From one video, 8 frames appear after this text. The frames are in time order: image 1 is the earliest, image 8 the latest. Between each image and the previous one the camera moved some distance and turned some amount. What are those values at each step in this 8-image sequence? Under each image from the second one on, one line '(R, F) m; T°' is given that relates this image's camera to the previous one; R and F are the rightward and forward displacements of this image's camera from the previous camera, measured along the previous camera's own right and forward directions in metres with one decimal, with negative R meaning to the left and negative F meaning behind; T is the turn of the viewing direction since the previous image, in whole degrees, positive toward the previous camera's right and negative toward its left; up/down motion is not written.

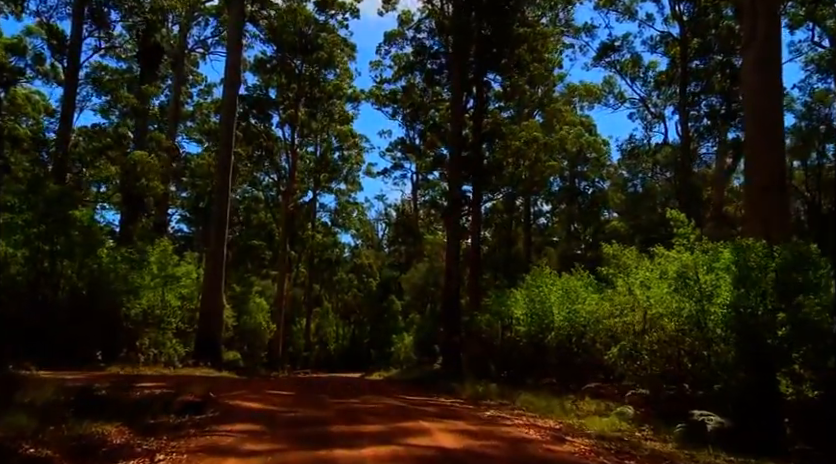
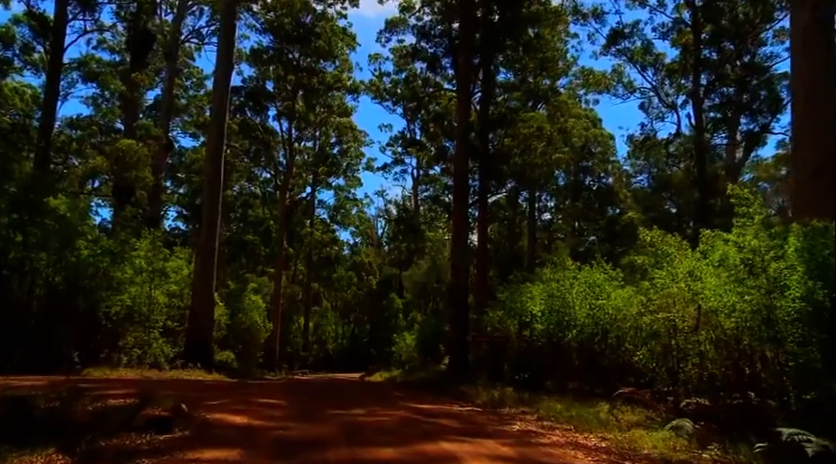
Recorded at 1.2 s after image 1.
(-0.2, +1.4) m; 0°
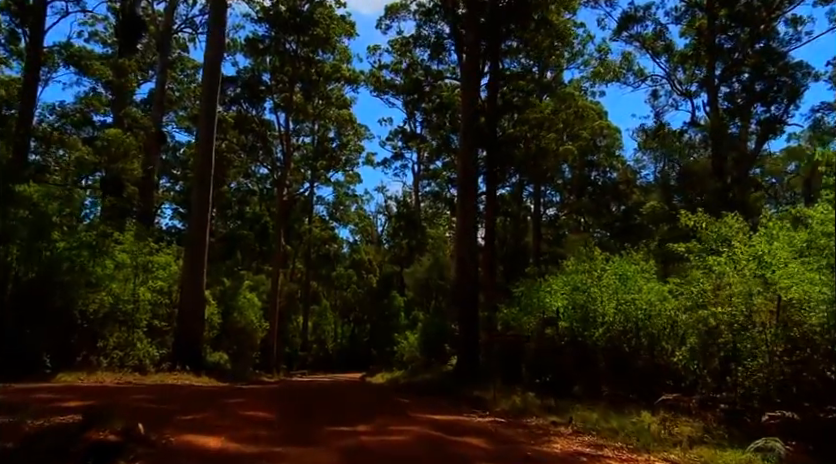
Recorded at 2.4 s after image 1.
(-0.2, +1.5) m; 0°
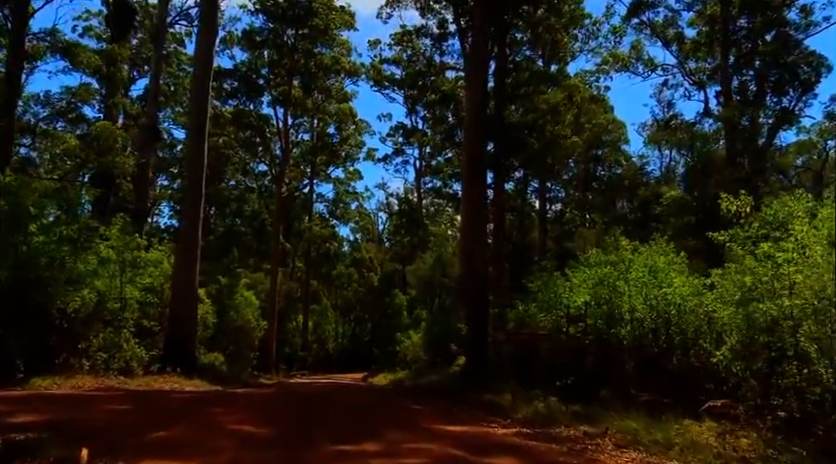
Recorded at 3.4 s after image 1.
(-0.1, +1.2) m; 0°
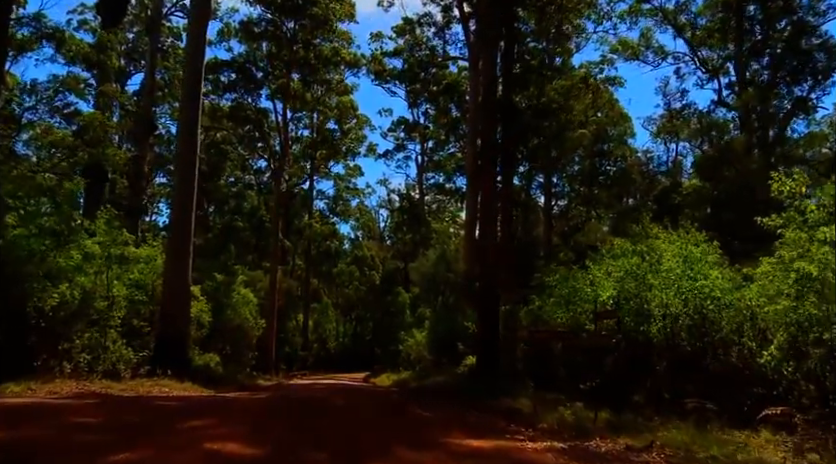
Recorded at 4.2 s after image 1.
(-0.1, +1.1) m; 0°
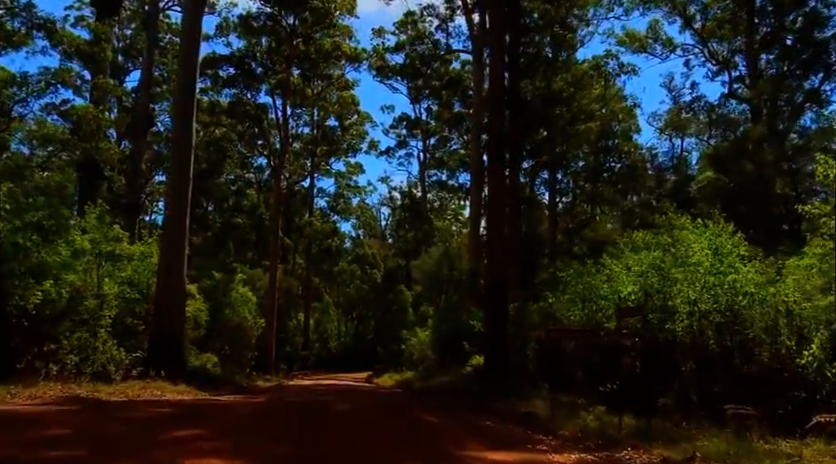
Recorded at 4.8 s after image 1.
(-0.1, +0.7) m; 0°
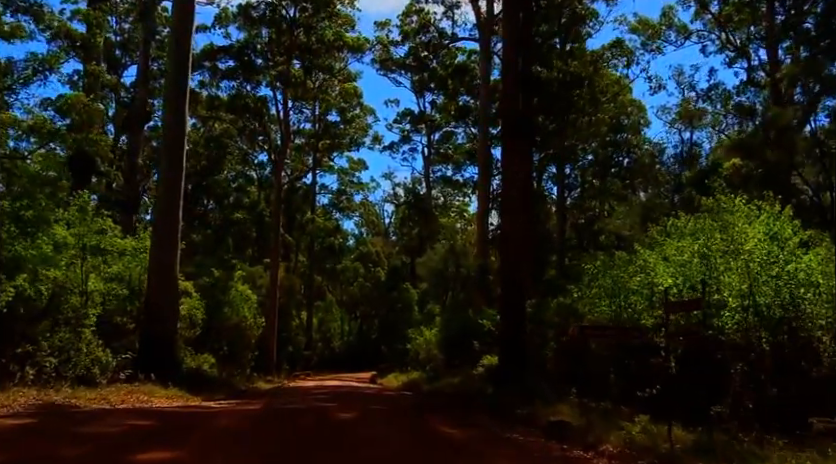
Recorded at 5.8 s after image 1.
(-0.1, +1.1) m; 0°
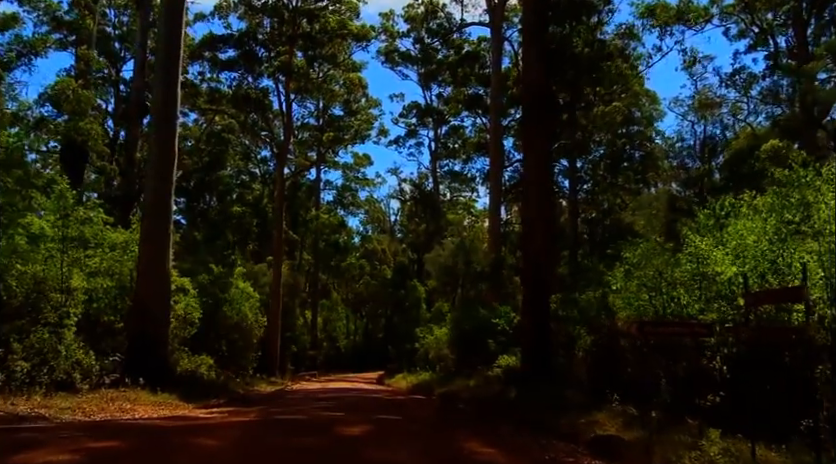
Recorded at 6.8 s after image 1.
(-0.2, +1.3) m; 0°
